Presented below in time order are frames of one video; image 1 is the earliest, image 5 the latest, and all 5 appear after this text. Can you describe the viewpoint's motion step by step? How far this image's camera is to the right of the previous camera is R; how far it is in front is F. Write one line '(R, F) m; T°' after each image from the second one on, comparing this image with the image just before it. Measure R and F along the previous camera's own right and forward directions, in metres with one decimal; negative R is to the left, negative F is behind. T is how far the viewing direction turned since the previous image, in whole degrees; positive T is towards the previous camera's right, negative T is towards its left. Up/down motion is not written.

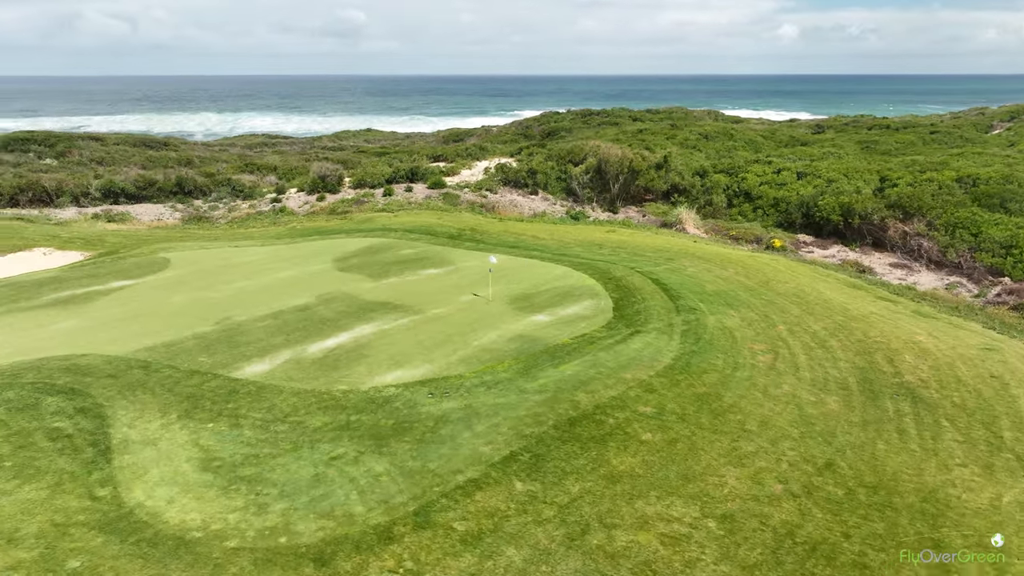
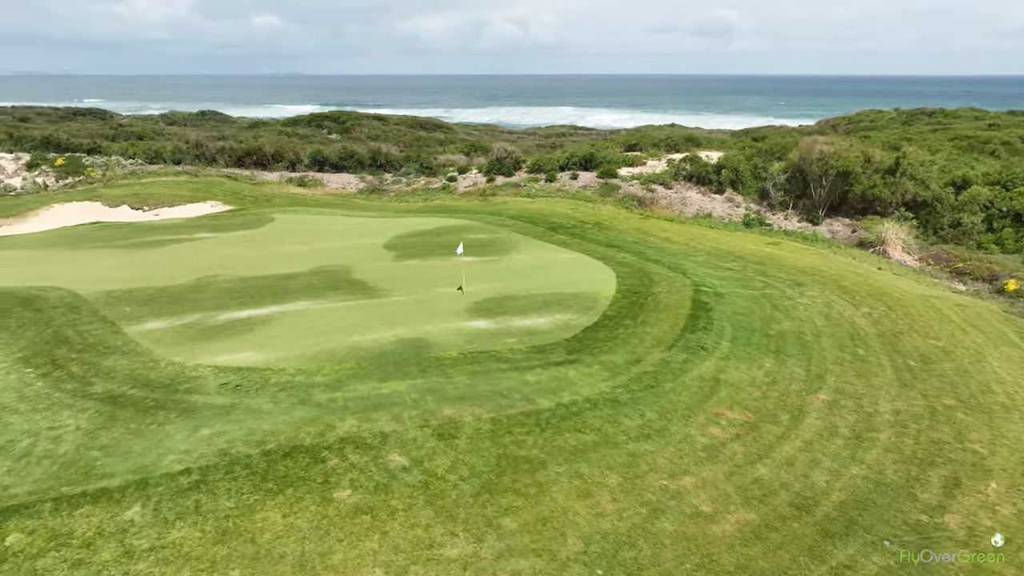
(+5.5, +3.7) m; -26°
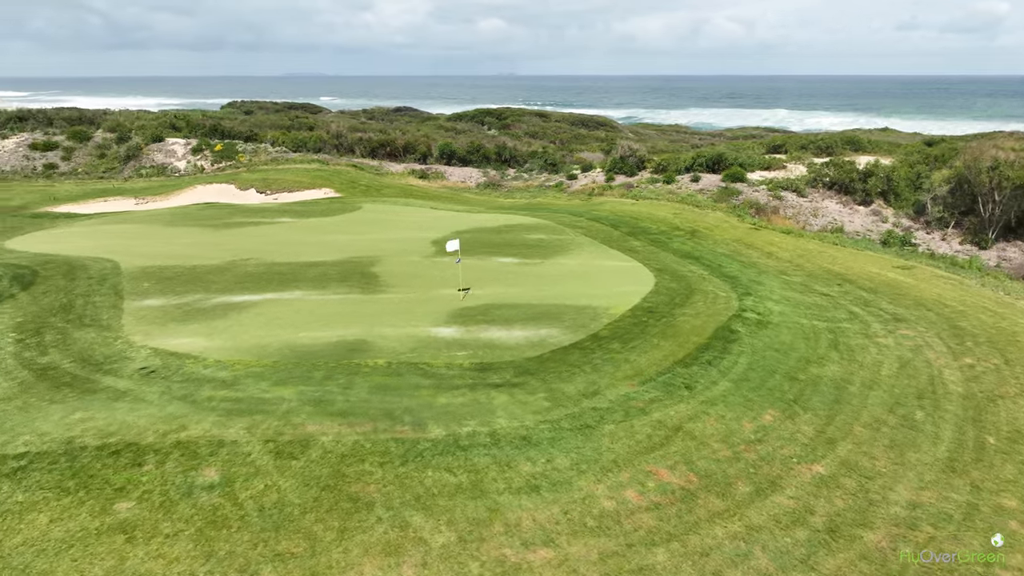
(+2.9, +1.6) m; -15°
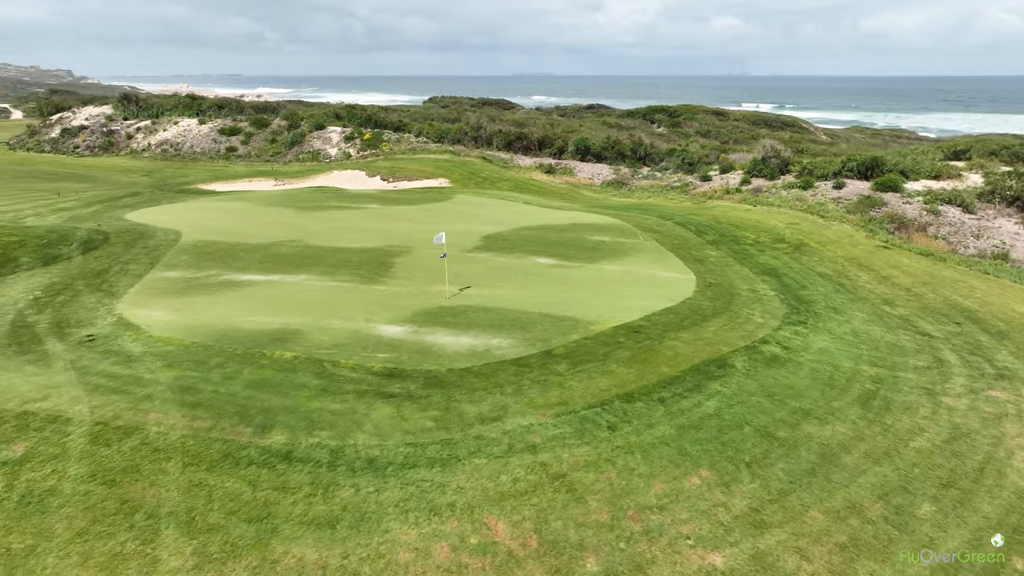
(+2.9, +1.5) m; -16°
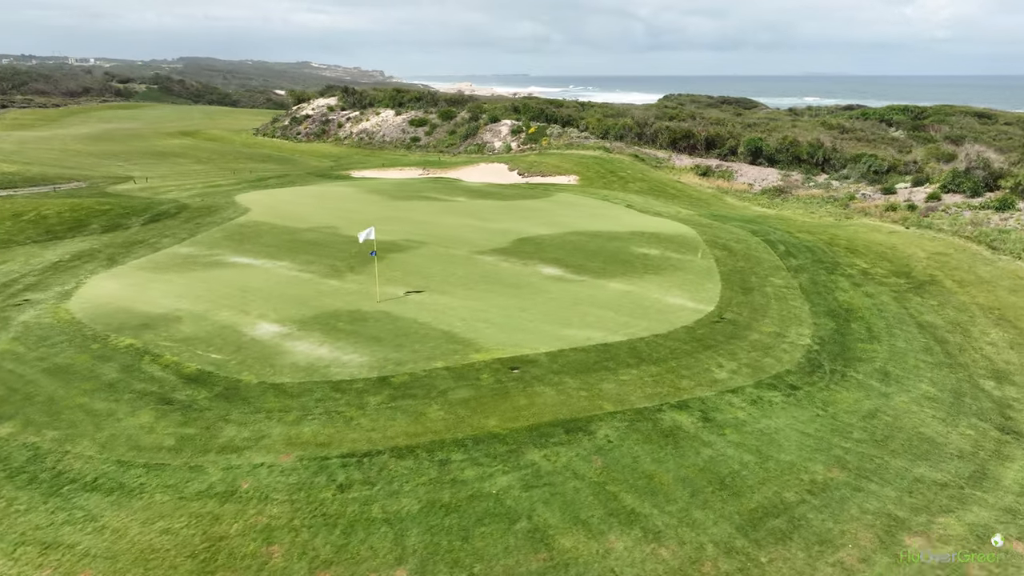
(+3.7, +2.2) m; -20°
